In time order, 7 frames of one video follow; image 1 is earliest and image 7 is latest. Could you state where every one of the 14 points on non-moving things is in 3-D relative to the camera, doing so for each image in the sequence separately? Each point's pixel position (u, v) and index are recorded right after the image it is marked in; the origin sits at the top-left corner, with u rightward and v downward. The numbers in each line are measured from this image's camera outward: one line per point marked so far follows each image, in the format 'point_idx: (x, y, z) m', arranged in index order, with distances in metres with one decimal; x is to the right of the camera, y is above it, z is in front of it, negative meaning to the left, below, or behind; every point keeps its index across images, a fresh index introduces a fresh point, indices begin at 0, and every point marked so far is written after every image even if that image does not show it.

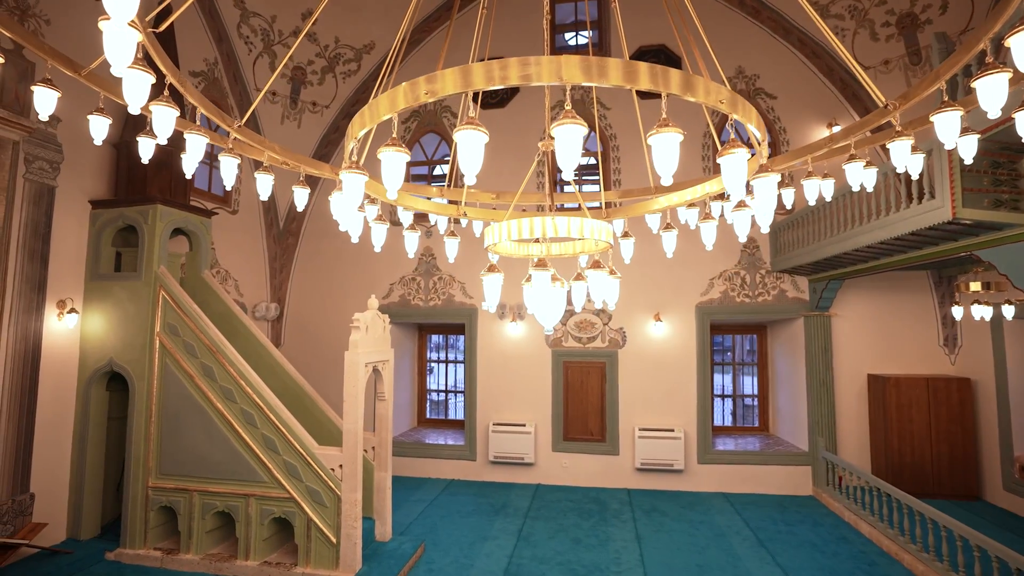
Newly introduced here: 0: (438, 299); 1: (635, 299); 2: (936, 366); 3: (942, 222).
0: (-1.4, -0.2, +9.4) m
1: (+2.2, -0.2, +8.9) m
2: (+6.7, -1.2, +7.8) m
3: (+3.8, +0.6, +4.3) m
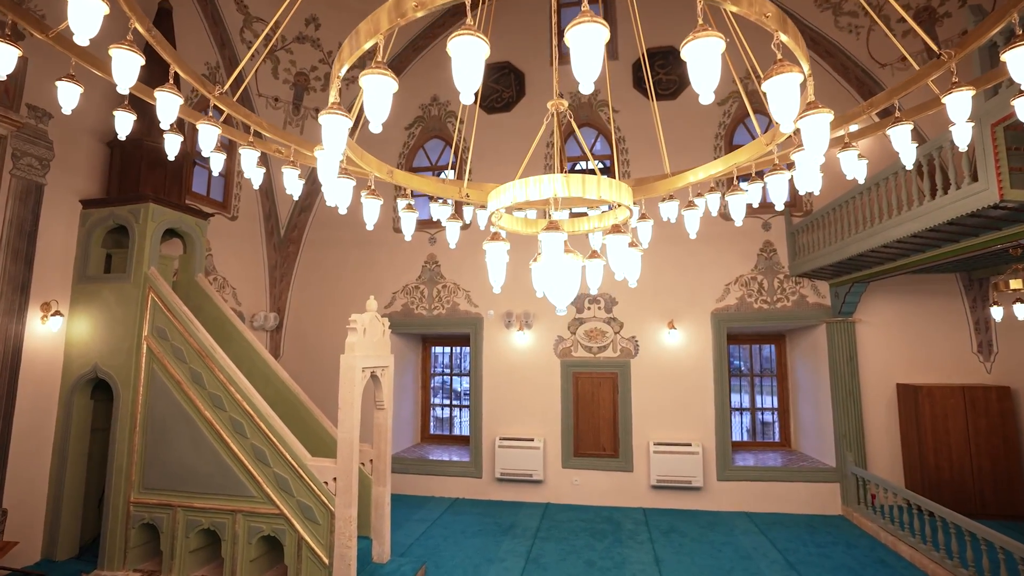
0: (-1.3, -0.4, +9.0) m
1: (+2.3, -0.3, +8.5) m
2: (+6.8, -1.3, +7.3) m
3: (+3.9, +0.7, +4.0) m
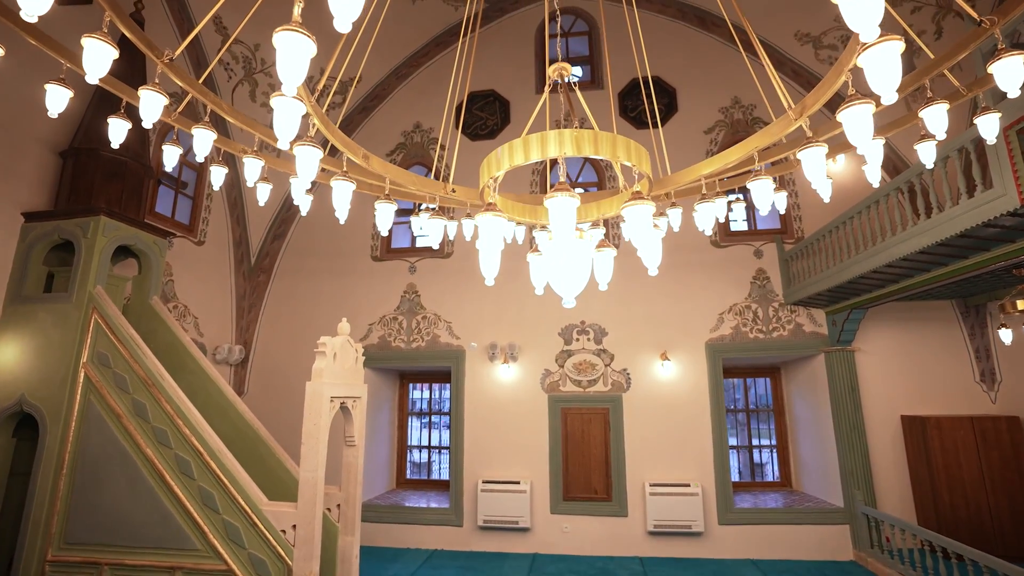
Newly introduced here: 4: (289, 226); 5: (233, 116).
0: (-1.6, -0.9, +8.5) m
1: (+2.1, -0.8, +8.1) m
2: (+6.6, -1.7, +7.0) m
3: (+3.8, +0.6, +3.8) m
4: (-4.1, +1.1, +8.9) m
5: (-1.8, +1.1, +3.1) m
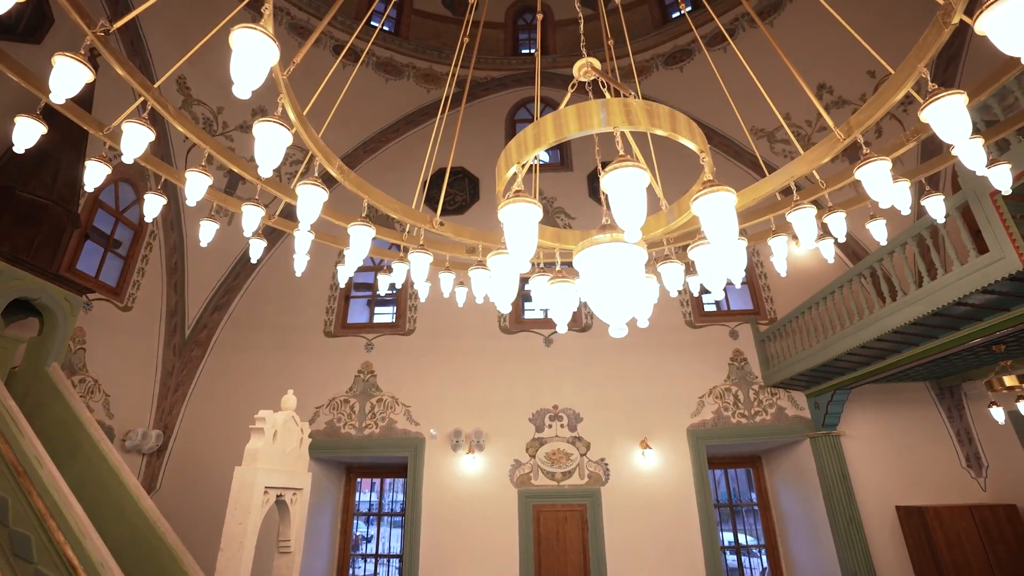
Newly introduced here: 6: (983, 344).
0: (-2.1, -2.1, +7.5) m
1: (+1.6, -2.0, +7.5) m
2: (+6.2, -2.8, +6.7) m
3: (+3.7, +0.1, +3.7) m
4: (-4.6, -0.1, +8.1) m
5: (-1.7, +0.9, +2.6) m
6: (+5.0, -0.6, +5.3) m
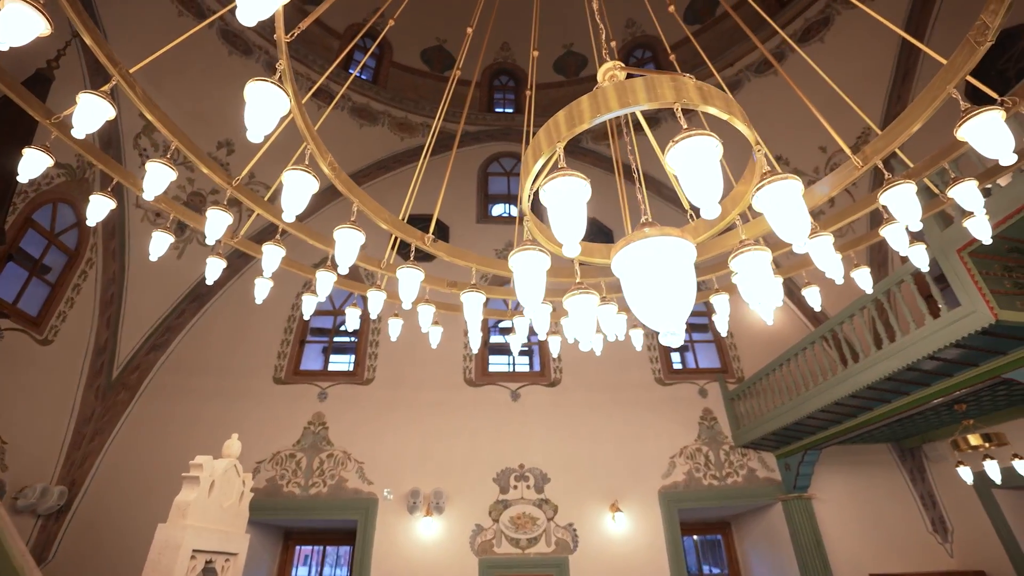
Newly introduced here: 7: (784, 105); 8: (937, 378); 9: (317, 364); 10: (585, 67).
0: (-2.6, -2.7, +6.8) m
1: (+1.1, -2.8, +7.1) m
2: (+5.7, -3.7, +6.6) m
3: (+3.6, -0.3, +3.8) m
4: (-5.1, -0.7, +7.4) m
5: (-1.7, +0.8, +2.3) m
6: (+4.7, -1.3, +5.3) m
7: (+4.2, +2.8, +7.5) m
8: (+4.2, -0.9, +4.9) m
9: (-3.1, -1.2, +7.7) m
10: (+1.3, +4.2, +9.3) m
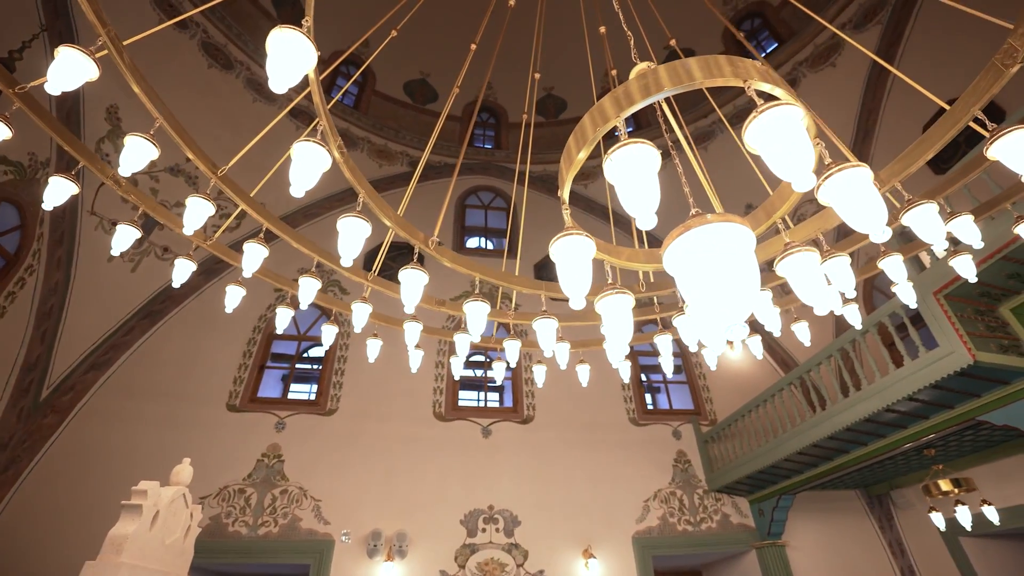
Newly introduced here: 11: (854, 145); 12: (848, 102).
0: (-3.0, -3.0, +6.2) m
1: (+0.6, -3.3, +6.7) m
2: (+5.2, -4.3, +6.5) m
3: (+3.5, -0.6, +3.8) m
4: (-5.4, -0.9, +6.8) m
5: (-1.6, +0.9, +2.1) m
6: (+4.5, -1.8, +5.4) m
7: (+3.9, +2.1, +7.9) m
8: (+4.0, -1.3, +4.9) m
9: (-3.5, -1.5, +7.2) m
10: (+1.0, +3.5, +9.5) m
11: (+4.9, +2.1, +7.0) m
12: (+4.8, +2.6, +7.0) m
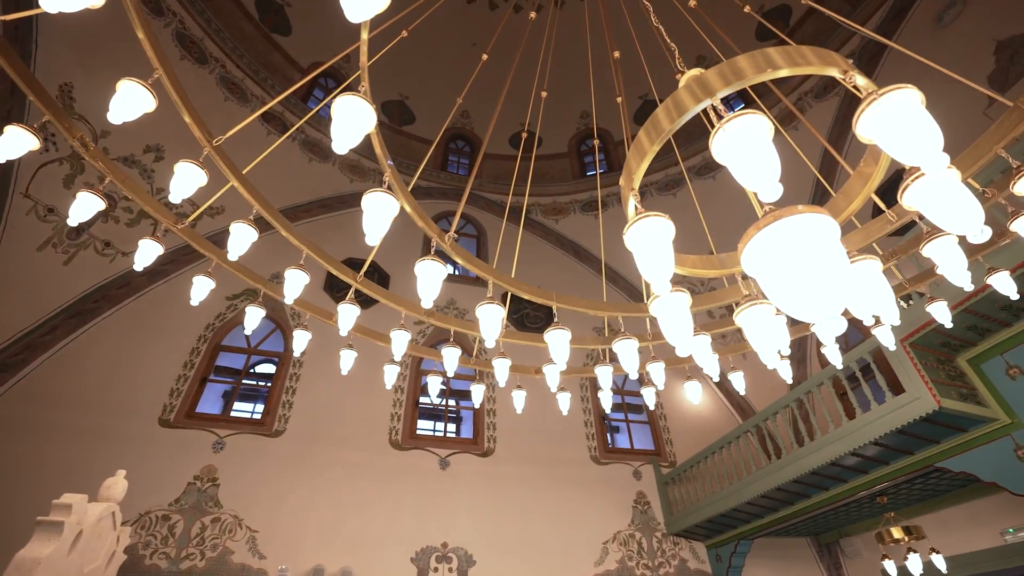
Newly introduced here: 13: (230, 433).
0: (-3.5, -3.0, +5.5) m
1: (0.0, -3.6, +6.4) m
2: (+4.6, -5.0, +6.5) m
3: (+3.4, -1.0, +4.0) m
4: (-5.8, -0.8, +6.0) m
5: (-1.5, +1.0, +1.9) m
6: (+4.1, -2.3, +5.6) m
7: (+3.6, +1.4, +8.2) m
8: (+3.7, -1.9, +5.1) m
9: (-4.0, -1.6, +6.6) m
10: (+0.6, +2.8, +9.7) m
11: (+4.6, +1.3, +7.5) m
12: (+4.5, +1.9, +7.5) m
13: (-3.6, -1.9, +6.3) m
